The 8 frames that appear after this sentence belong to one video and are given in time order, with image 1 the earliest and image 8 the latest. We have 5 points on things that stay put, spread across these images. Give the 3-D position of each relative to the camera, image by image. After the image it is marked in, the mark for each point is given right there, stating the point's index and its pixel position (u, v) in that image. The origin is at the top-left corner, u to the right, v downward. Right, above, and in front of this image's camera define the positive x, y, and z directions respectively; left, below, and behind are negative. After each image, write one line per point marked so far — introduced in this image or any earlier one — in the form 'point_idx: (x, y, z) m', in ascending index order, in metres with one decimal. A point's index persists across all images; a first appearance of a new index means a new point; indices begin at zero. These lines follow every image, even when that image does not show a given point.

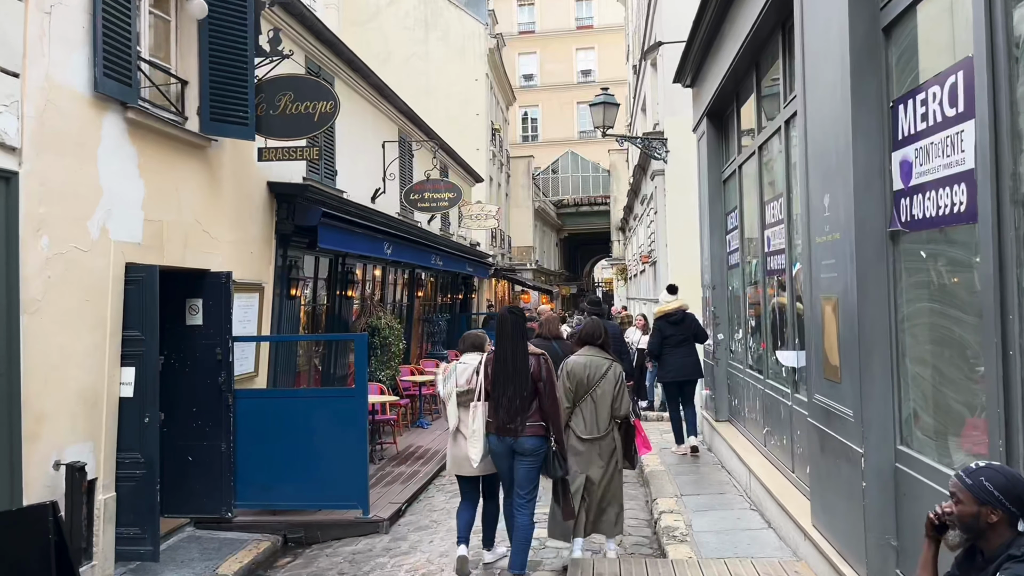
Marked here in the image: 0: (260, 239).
0: (-2.2, +0.4, +7.0) m
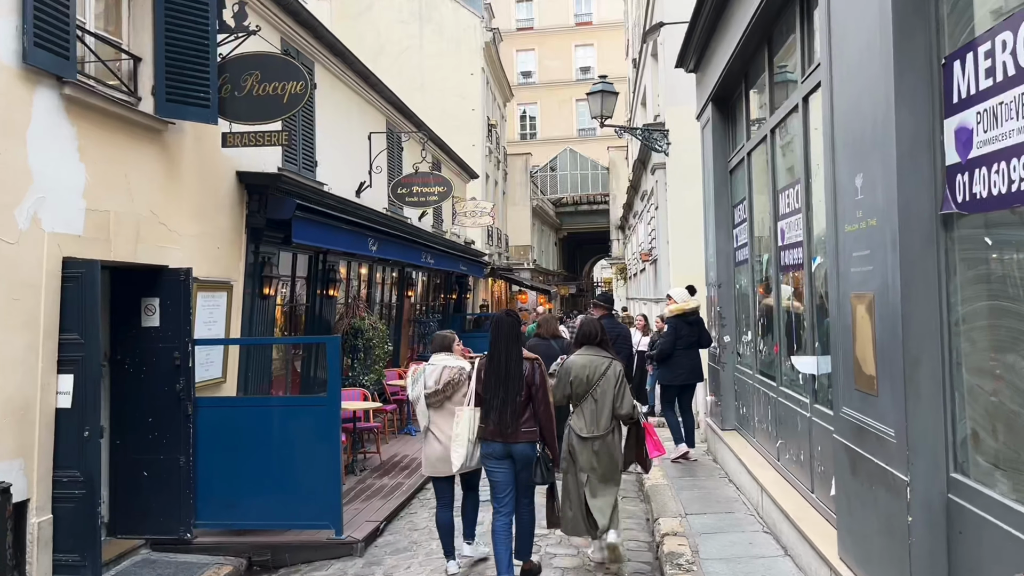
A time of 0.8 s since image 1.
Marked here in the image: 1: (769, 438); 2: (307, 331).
0: (-2.3, +0.5, +6.4) m
1: (+1.8, -1.0, +5.5) m
2: (-2.2, -0.4, +8.3) m
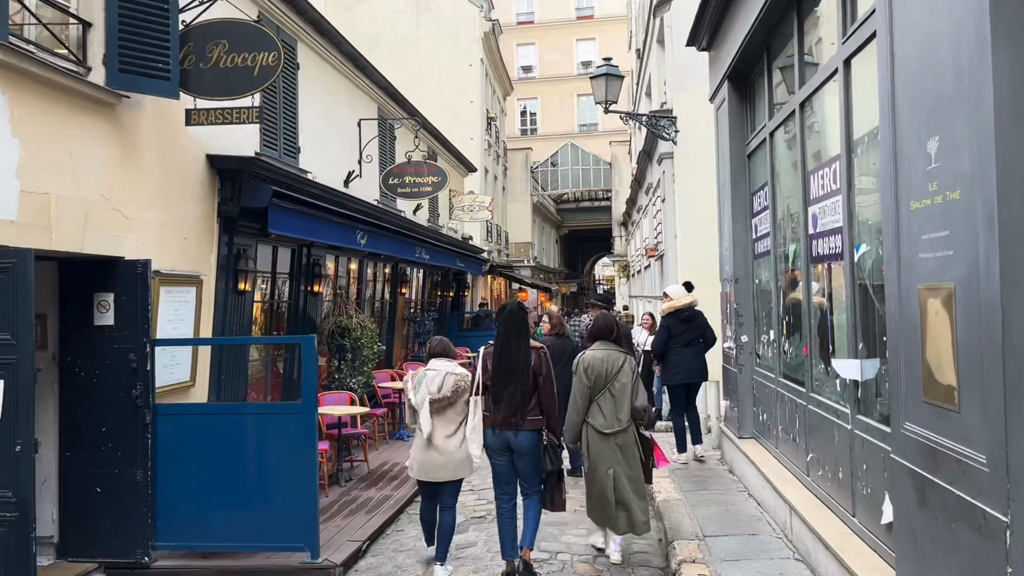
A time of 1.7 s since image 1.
0: (-2.3, +0.5, +5.9) m
1: (+1.8, -1.0, +4.9) m
2: (-2.2, -0.4, +7.8) m
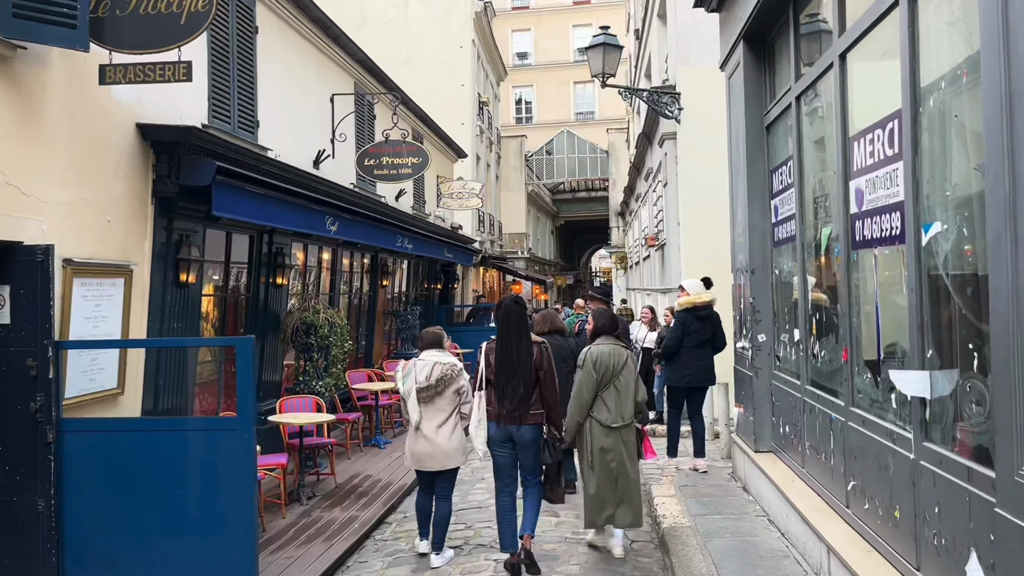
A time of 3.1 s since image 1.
0: (-2.5, +0.5, +5.0) m
1: (+1.7, -1.0, +4.1) m
2: (-2.3, -0.3, +6.9) m
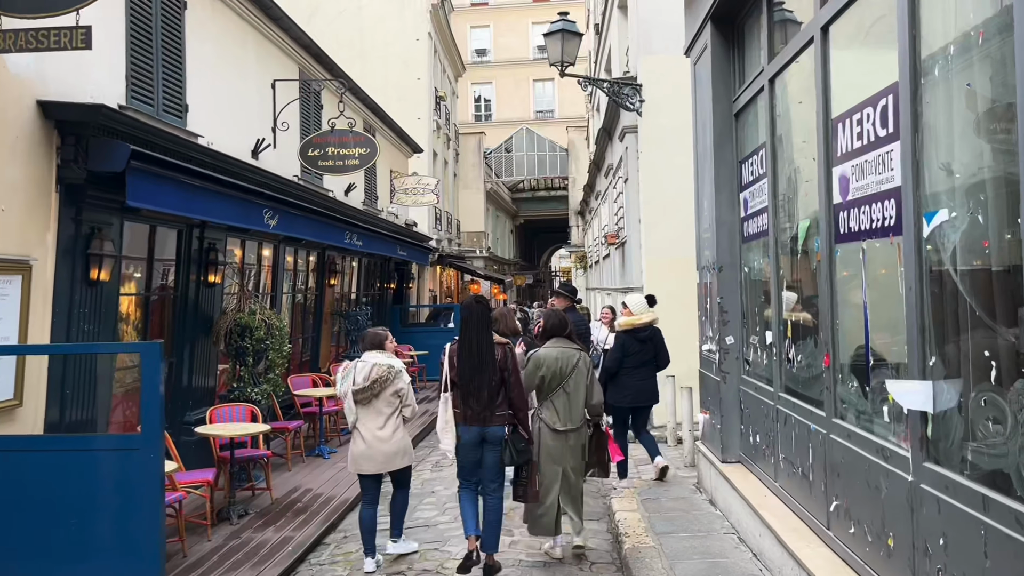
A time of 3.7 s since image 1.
0: (-2.7, +0.6, +4.4) m
1: (+1.4, -1.0, +3.7) m
2: (-2.7, -0.3, +6.4) m
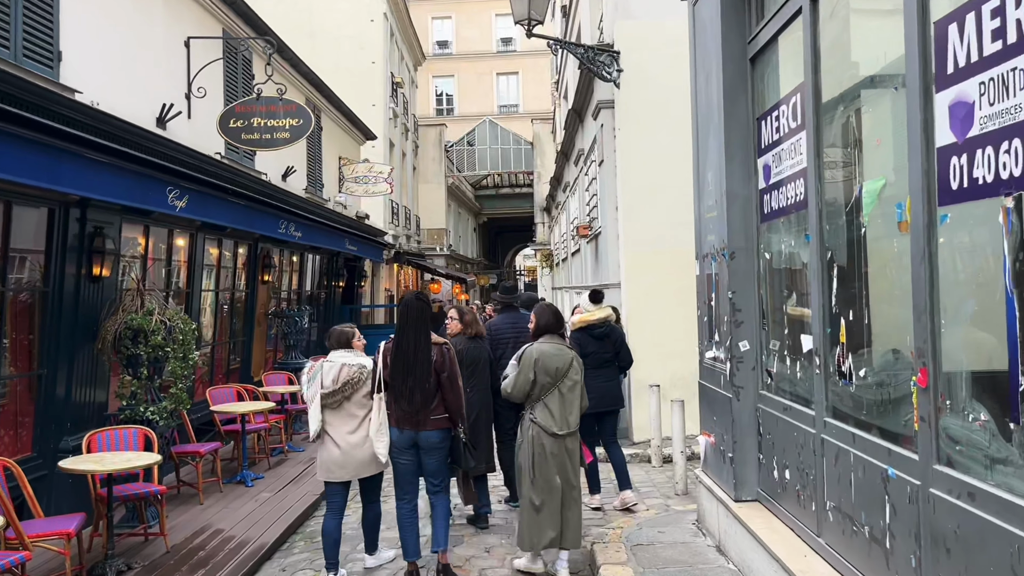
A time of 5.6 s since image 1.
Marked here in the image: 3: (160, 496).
0: (-2.9, +0.6, +3.2) m
1: (+1.2, -0.9, +2.6) m
2: (-3.0, -0.3, +5.1) m
3: (-2.2, -1.3, +4.9) m
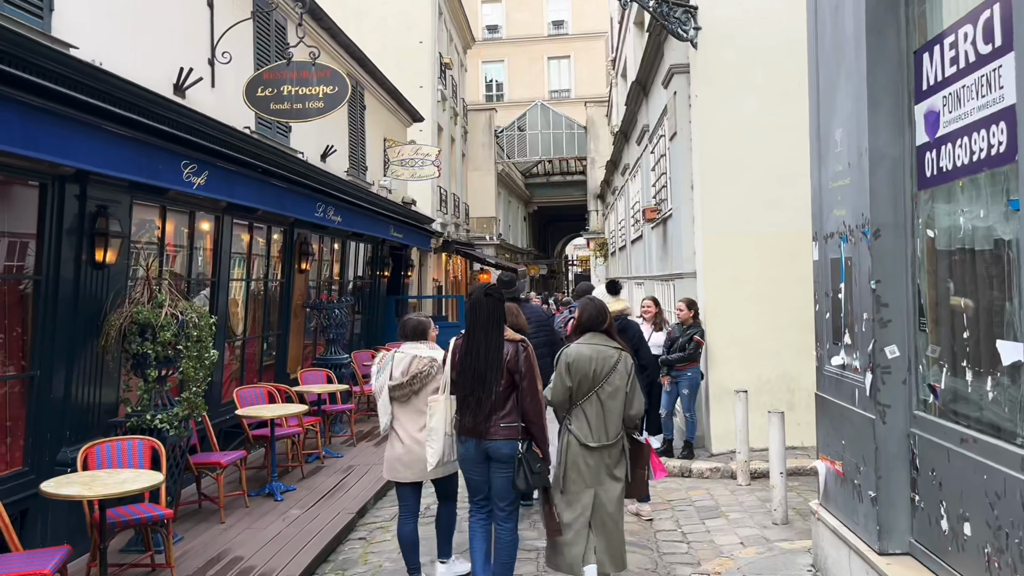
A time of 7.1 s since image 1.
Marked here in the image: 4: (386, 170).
0: (-2.7, +0.6, +2.5) m
1: (+1.5, -0.9, +1.7) m
2: (-2.6, -0.2, +4.4) m
3: (-1.9, -1.2, +4.2) m
4: (-1.9, +1.8, +11.8) m
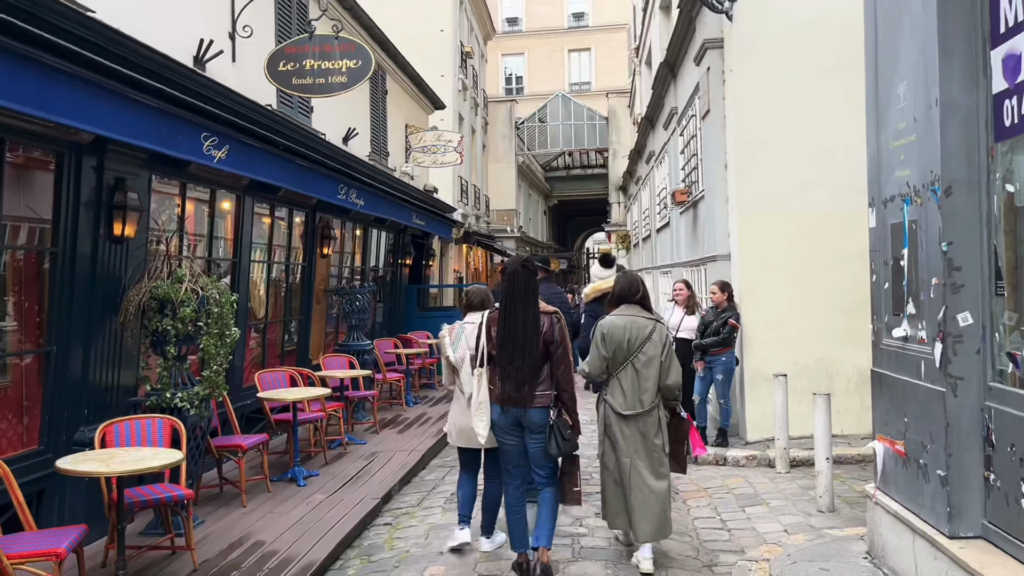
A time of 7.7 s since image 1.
0: (-2.5, +0.8, +2.3) m
1: (+1.6, -0.7, +1.5) m
2: (-2.4, -0.1, +4.2) m
3: (-1.7, -1.1, +4.1) m
4: (-1.5, +1.9, +11.6) m
